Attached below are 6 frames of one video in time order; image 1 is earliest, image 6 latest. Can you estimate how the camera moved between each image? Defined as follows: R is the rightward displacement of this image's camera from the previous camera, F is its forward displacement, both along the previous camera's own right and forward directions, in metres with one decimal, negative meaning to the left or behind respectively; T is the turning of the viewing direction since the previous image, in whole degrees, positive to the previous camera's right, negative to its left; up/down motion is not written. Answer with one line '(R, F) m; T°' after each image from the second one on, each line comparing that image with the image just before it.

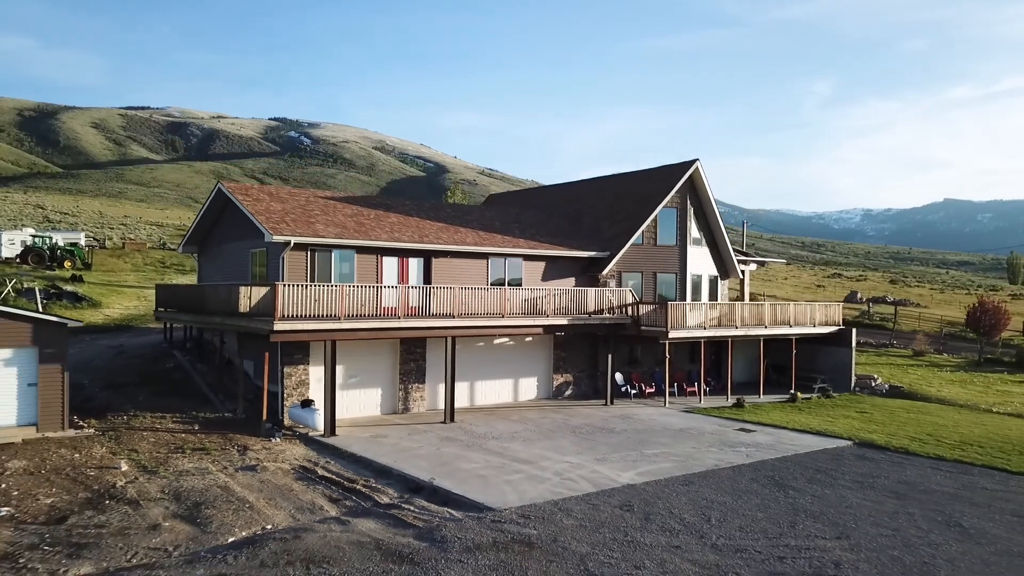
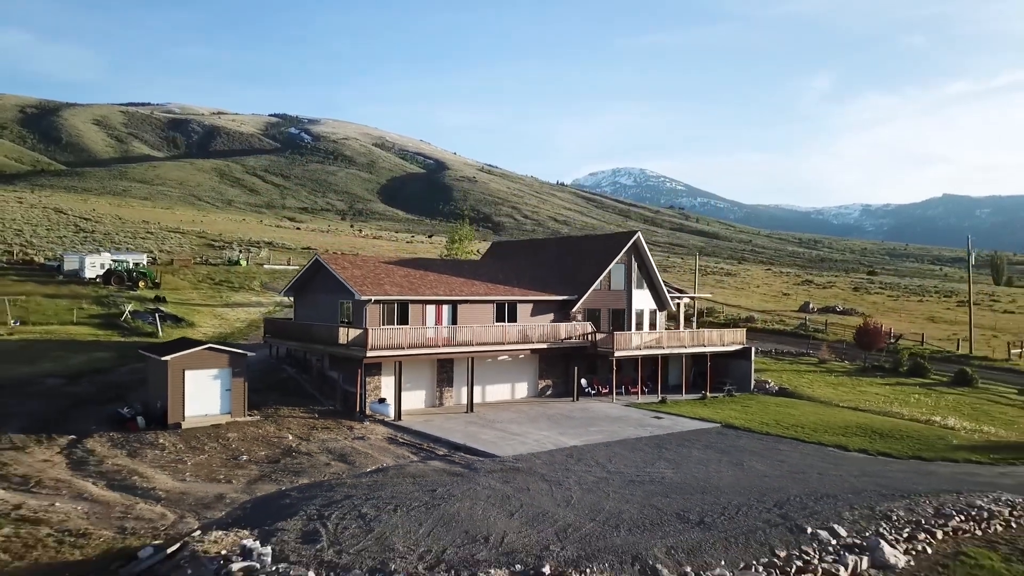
(+0.1, -8.1) m; 0°
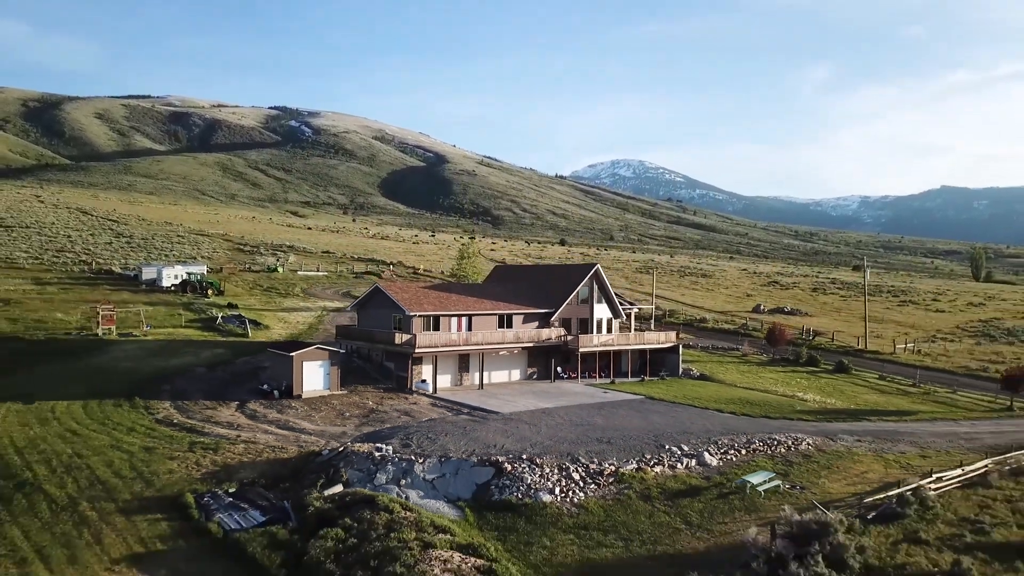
(+0.1, -11.3) m; 0°
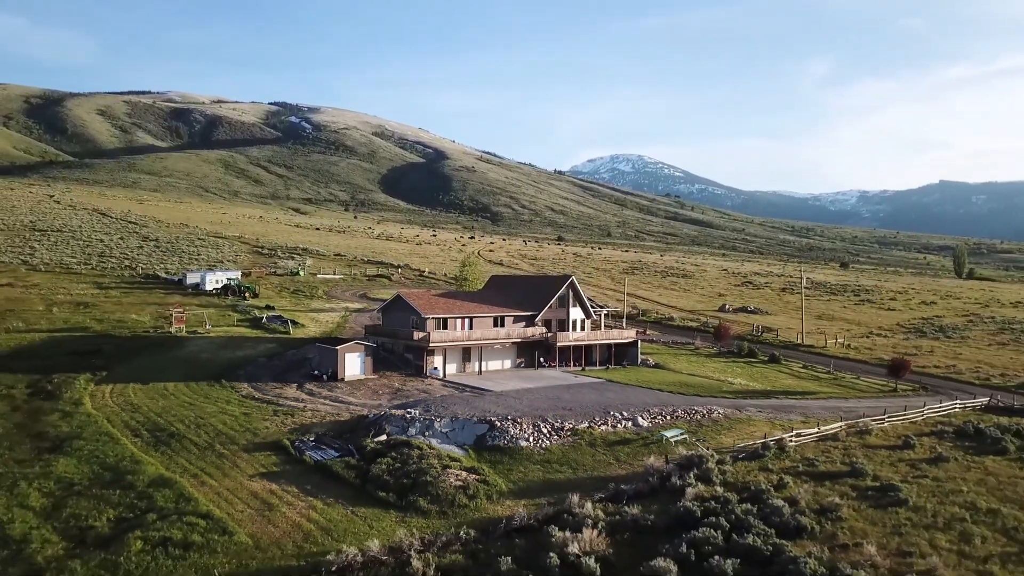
(+0.5, -9.7) m; 0°
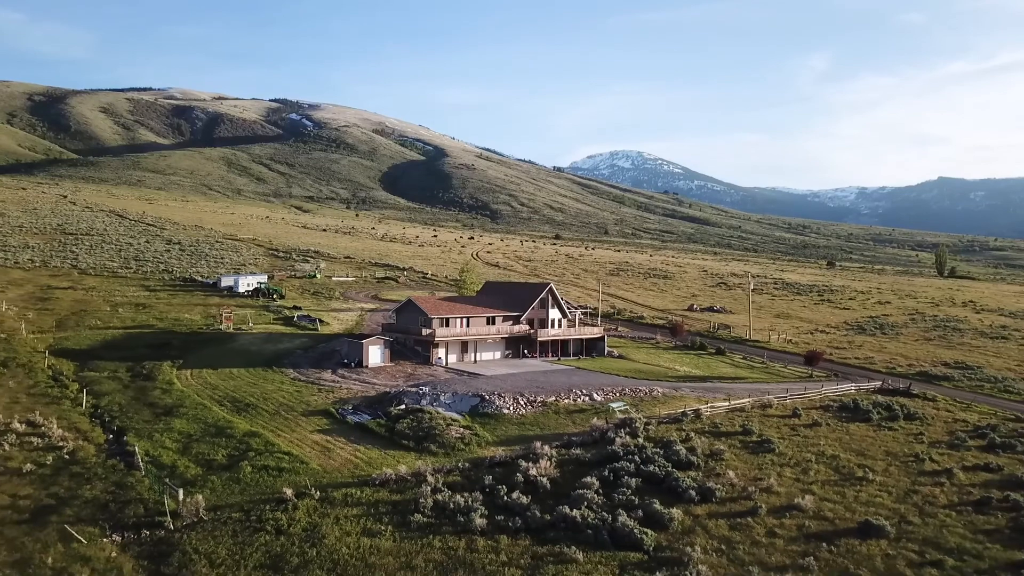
(+0.8, -10.8) m; 0°
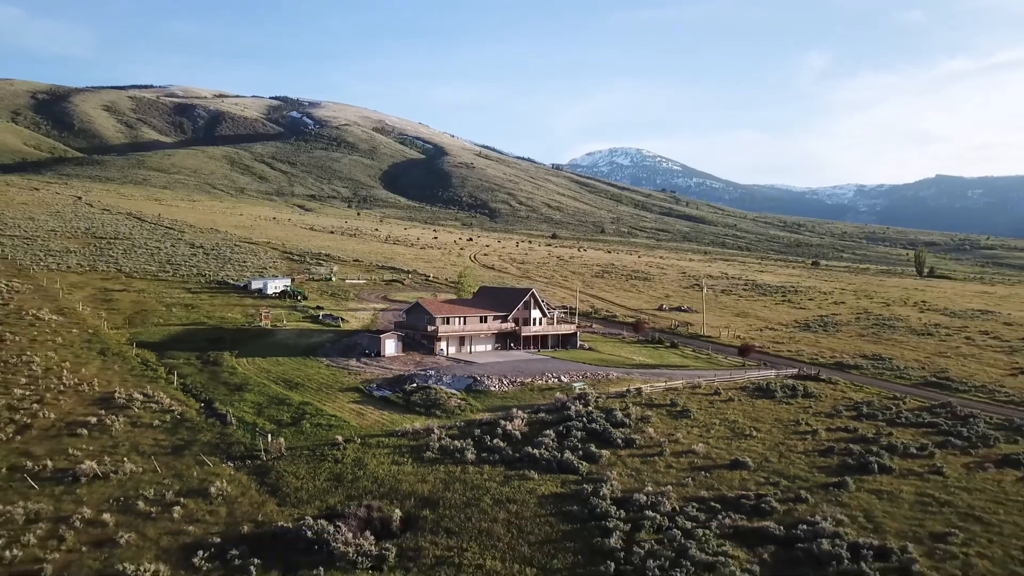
(+1.0, -12.9) m; 0°
